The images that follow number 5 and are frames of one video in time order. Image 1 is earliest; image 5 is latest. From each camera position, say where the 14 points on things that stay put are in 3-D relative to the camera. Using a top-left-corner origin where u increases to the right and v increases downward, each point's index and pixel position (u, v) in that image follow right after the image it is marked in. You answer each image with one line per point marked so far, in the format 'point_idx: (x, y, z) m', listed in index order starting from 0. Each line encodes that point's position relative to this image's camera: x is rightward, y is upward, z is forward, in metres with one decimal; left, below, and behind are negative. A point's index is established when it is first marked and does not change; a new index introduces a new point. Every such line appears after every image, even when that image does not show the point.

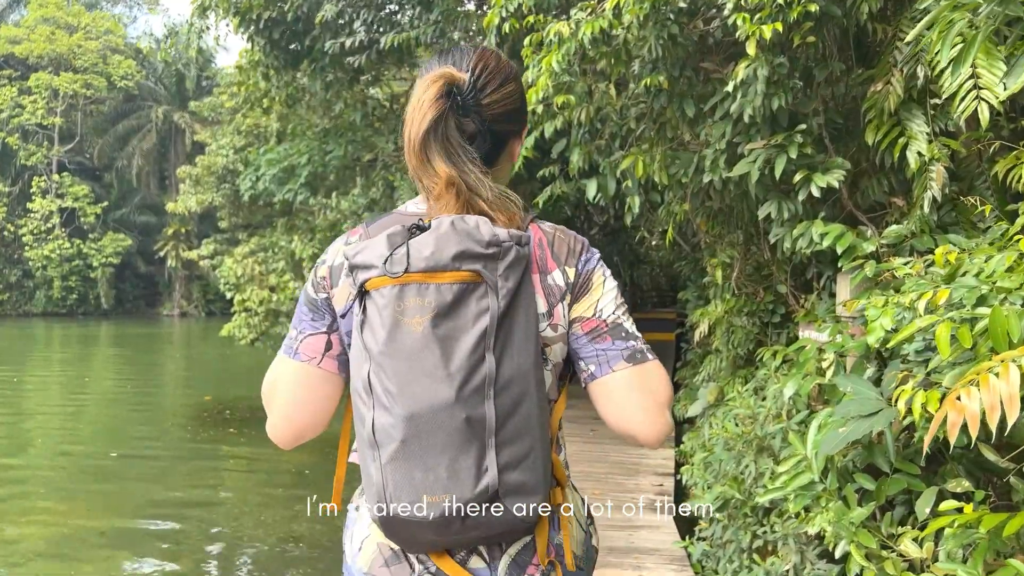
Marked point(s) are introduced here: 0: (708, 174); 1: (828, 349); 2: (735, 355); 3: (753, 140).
0: (+0.8, +0.5, +3.1) m
1: (+1.0, -0.2, +2.4) m
2: (+1.2, -0.4, +4.0) m
3: (+1.0, +0.6, +2.9) m
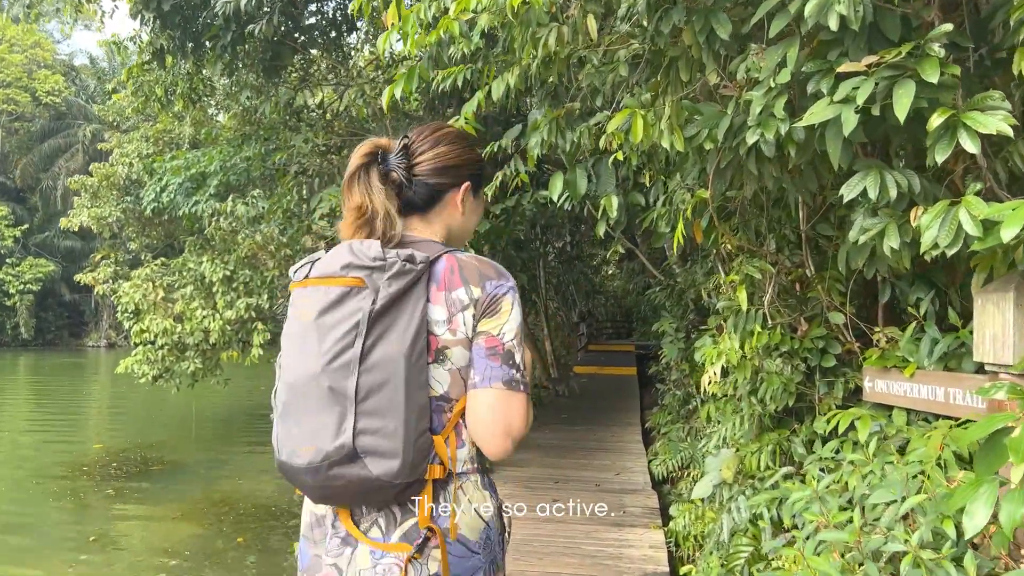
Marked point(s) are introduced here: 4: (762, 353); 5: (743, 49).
0: (+0.6, +0.4, +1.9) m
1: (+0.9, -0.2, +1.2) m
2: (+1.0, -0.5, +2.8) m
3: (+0.8, +0.5, +1.7) m
4: (+0.9, -0.2, +2.7) m
5: (+0.6, +0.7, +2.0) m
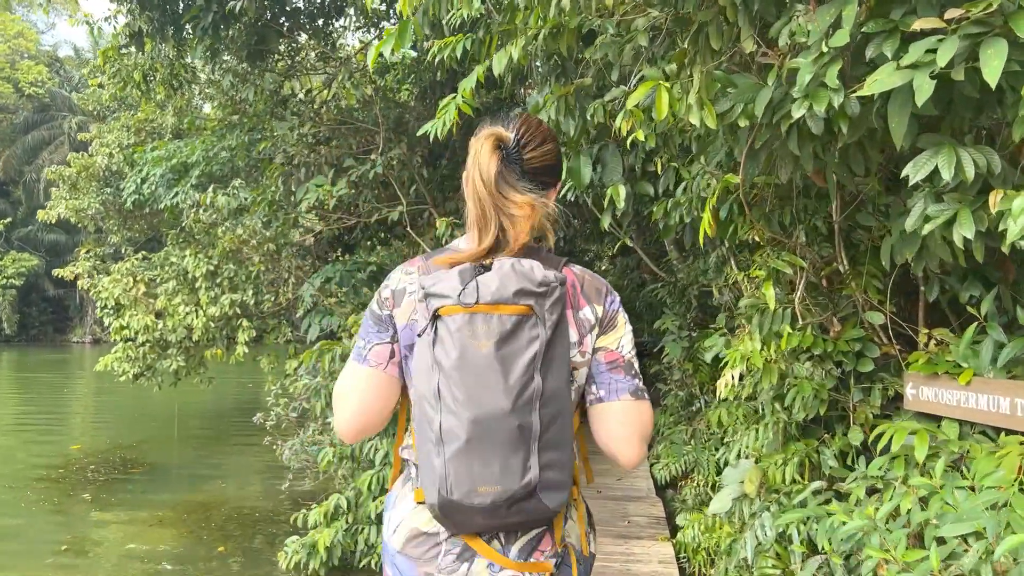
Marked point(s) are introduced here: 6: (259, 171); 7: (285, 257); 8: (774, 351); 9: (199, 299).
0: (+0.7, +0.4, +1.6) m
1: (+0.9, -0.2, +0.9) m
2: (+1.0, -0.5, +2.6) m
3: (+0.8, +0.5, +1.5) m
4: (+1.0, -0.2, +2.5) m
5: (+0.7, +0.7, +1.8) m
6: (-2.5, +1.2, +7.2) m
7: (-2.1, +0.3, +6.7) m
8: (+0.9, -0.2, +2.5) m
9: (-3.5, -0.1, +8.1) m
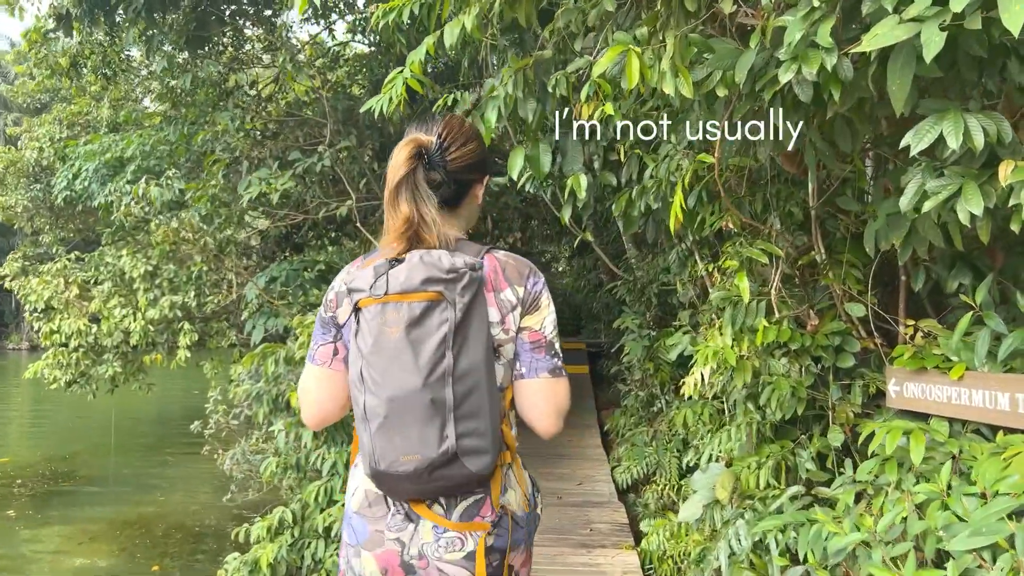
0: (+0.6, +0.4, +1.4) m
1: (+0.9, -0.2, +0.8) m
2: (+0.8, -0.5, +2.4) m
3: (+0.7, +0.6, +1.3) m
4: (+0.8, -0.2, +2.3) m
5: (+0.6, +0.7, +1.6) m
6: (-3.0, +1.2, +6.8) m
7: (-2.5, +0.3, +6.4) m
8: (+0.8, -0.2, +2.3) m
9: (-4.0, -0.1, +7.6) m
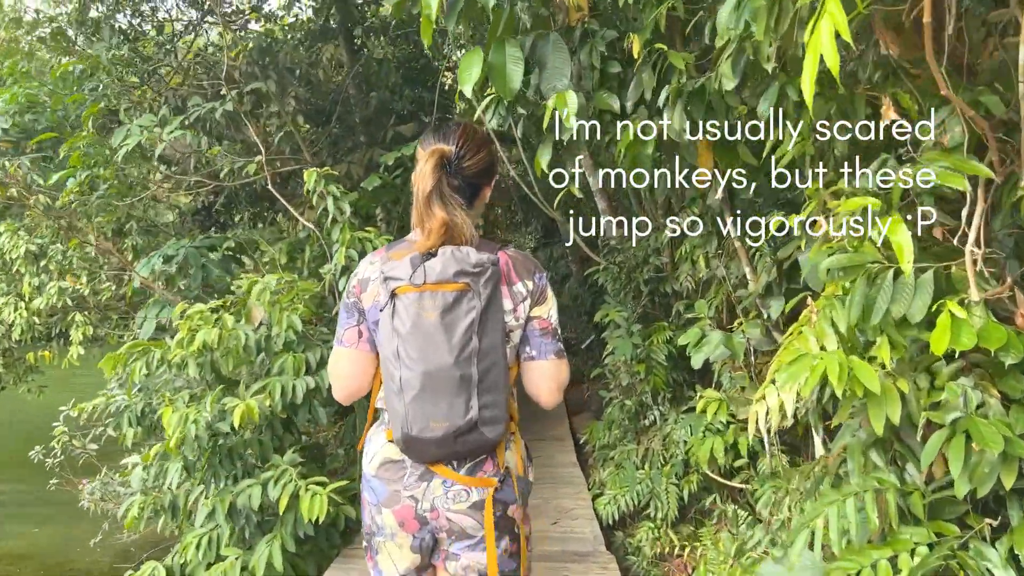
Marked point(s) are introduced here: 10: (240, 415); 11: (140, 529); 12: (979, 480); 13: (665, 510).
0: (+0.5, +0.5, +0.4) m
1: (+0.8, -0.1, -0.3) m
2: (+0.7, -0.4, +1.4) m
3: (+0.7, +0.6, +0.2) m
4: (+0.7, -0.1, +1.3) m
5: (+0.5, +0.8, +0.5) m
6: (-3.3, +1.3, +5.5) m
7: (-2.8, +0.4, +5.1) m
8: (+0.7, -0.1, +1.2) m
9: (-4.3, 0.0, +6.3) m
10: (-1.1, -0.5, +2.8) m
11: (-1.8, -1.2, +3.5) m
12: (+0.7, -0.3, +1.2) m
13: (+0.8, -1.1, +3.6) m
